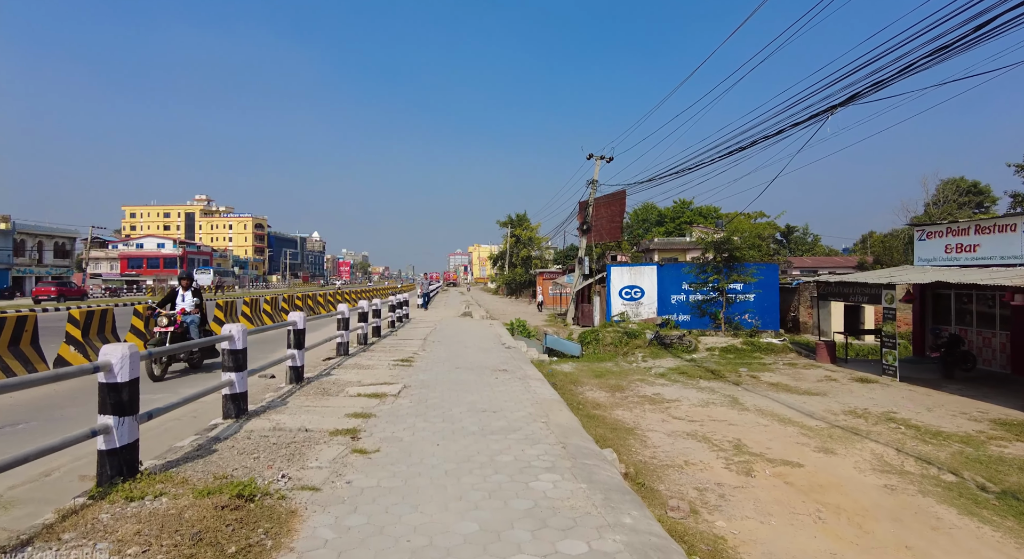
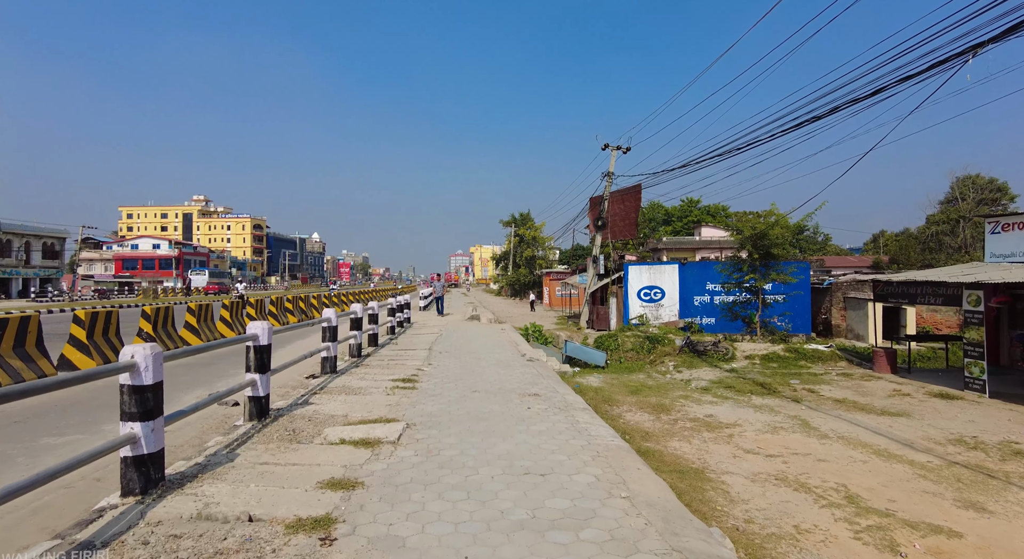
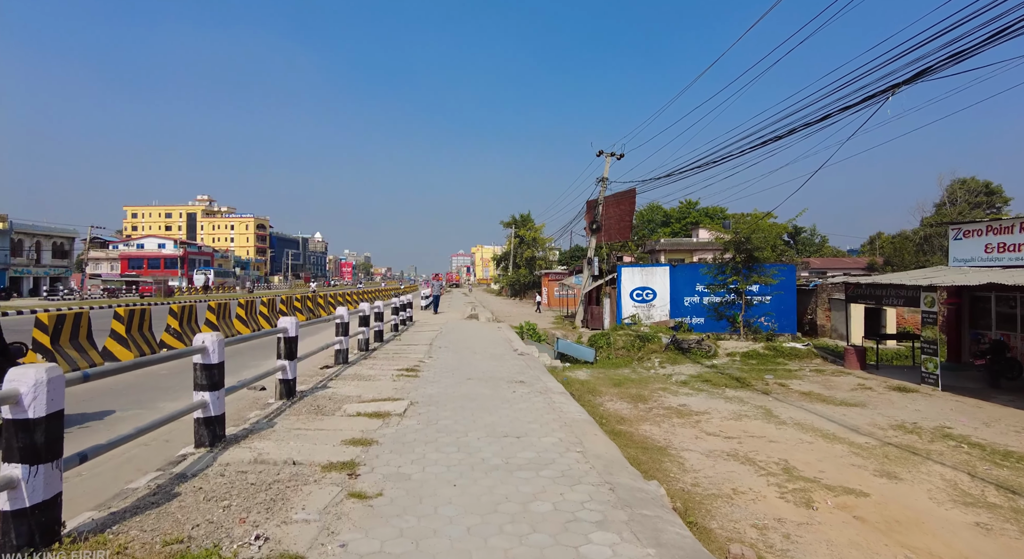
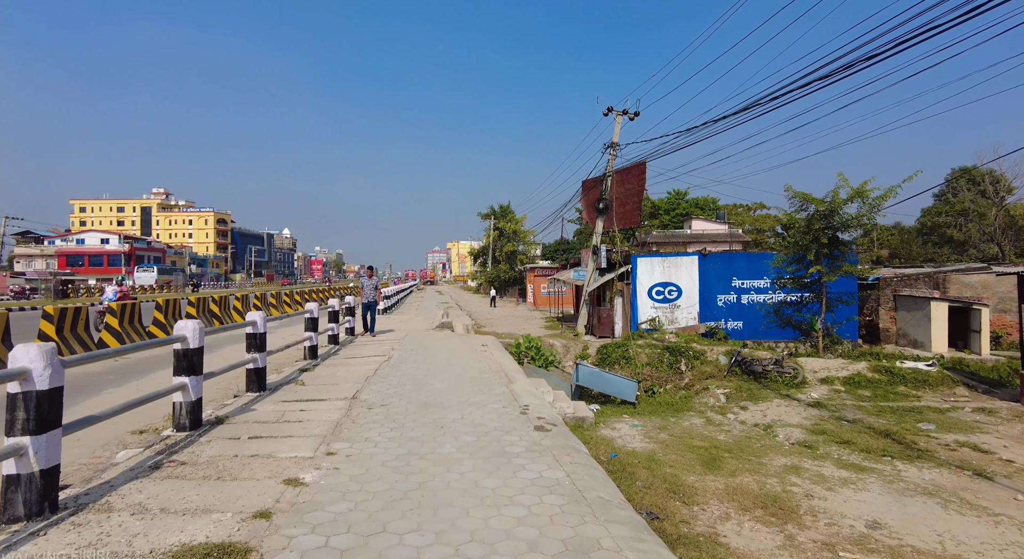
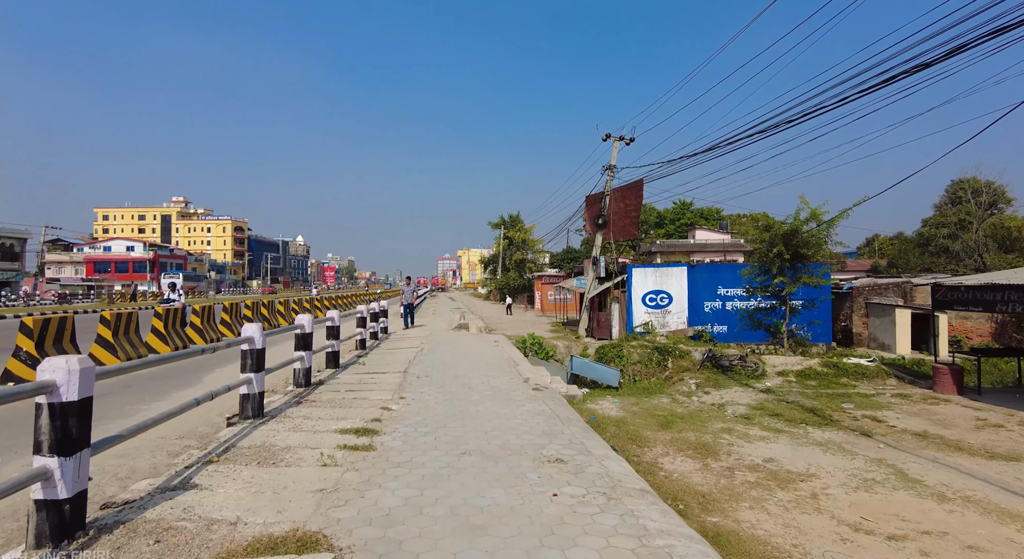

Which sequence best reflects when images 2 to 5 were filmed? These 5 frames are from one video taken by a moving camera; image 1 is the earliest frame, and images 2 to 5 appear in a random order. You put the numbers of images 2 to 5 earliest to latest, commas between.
3, 2, 5, 4
